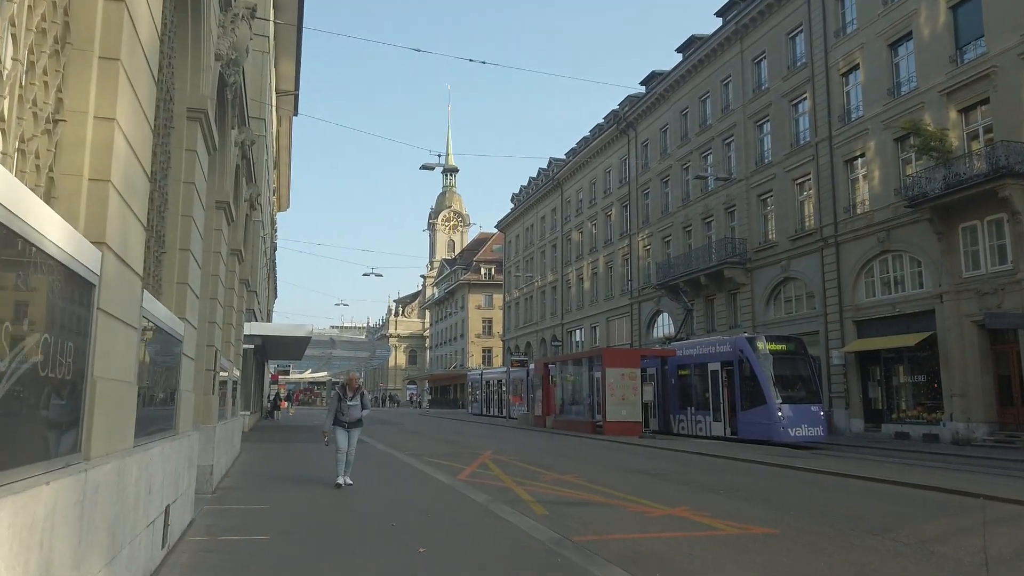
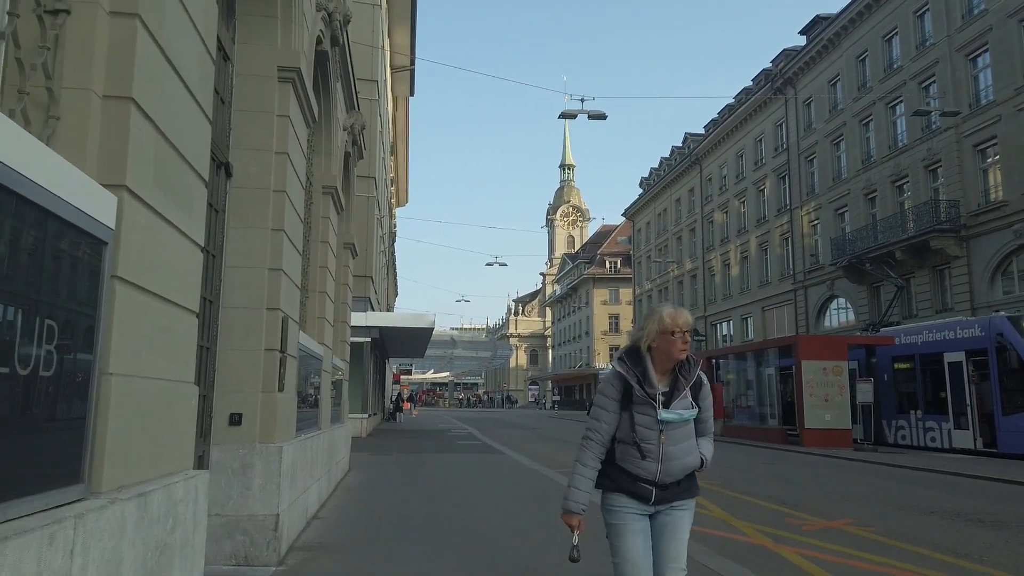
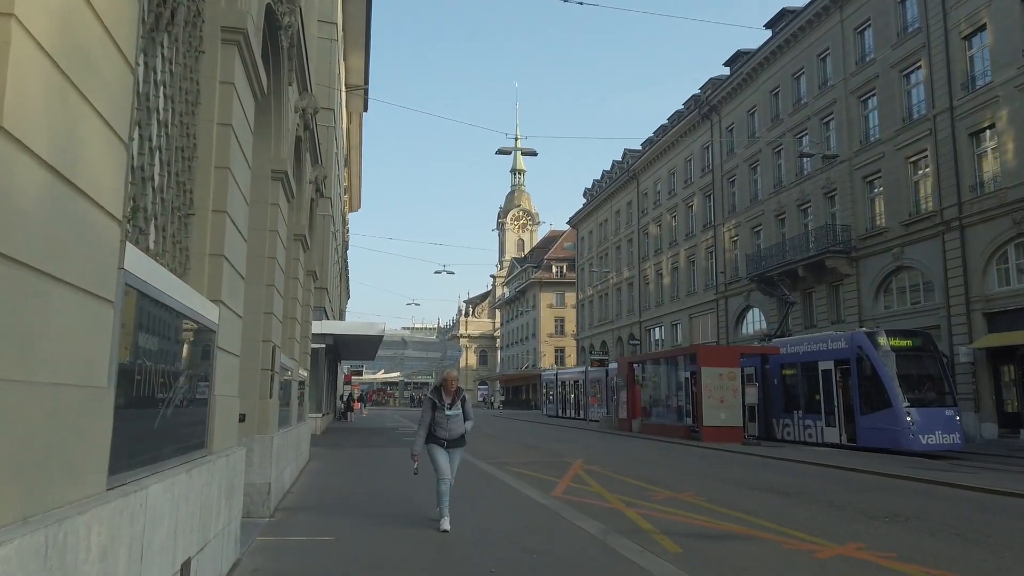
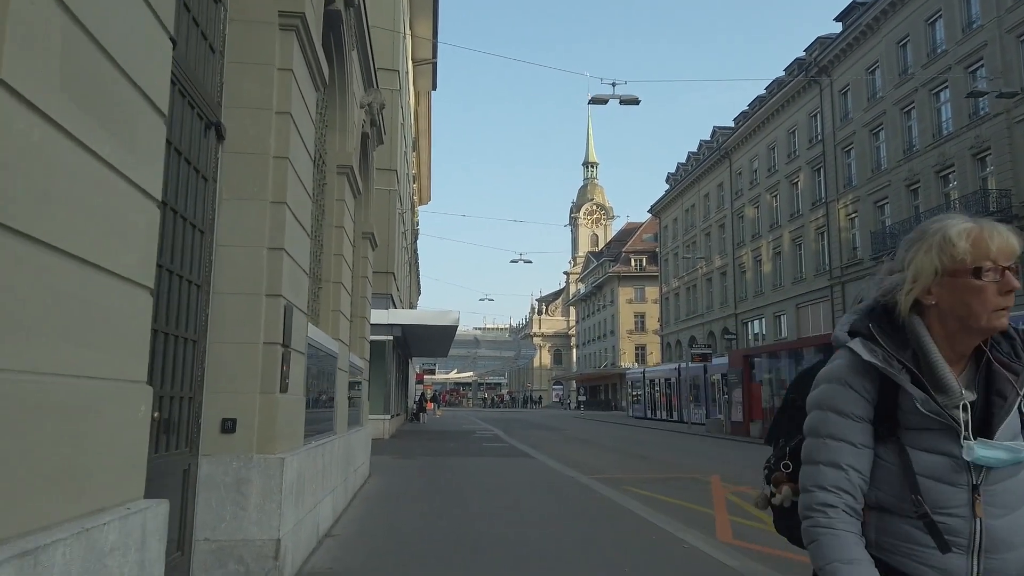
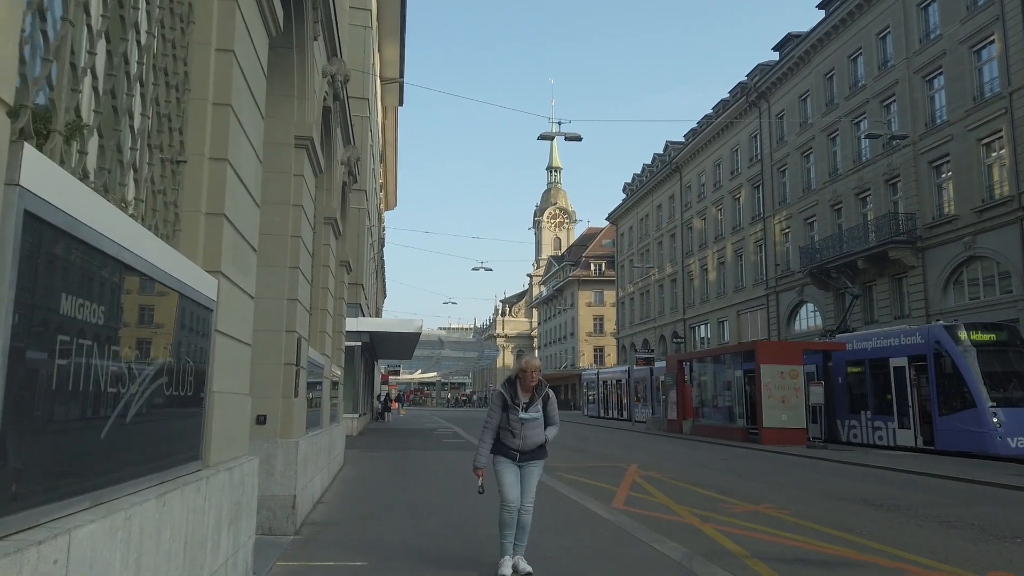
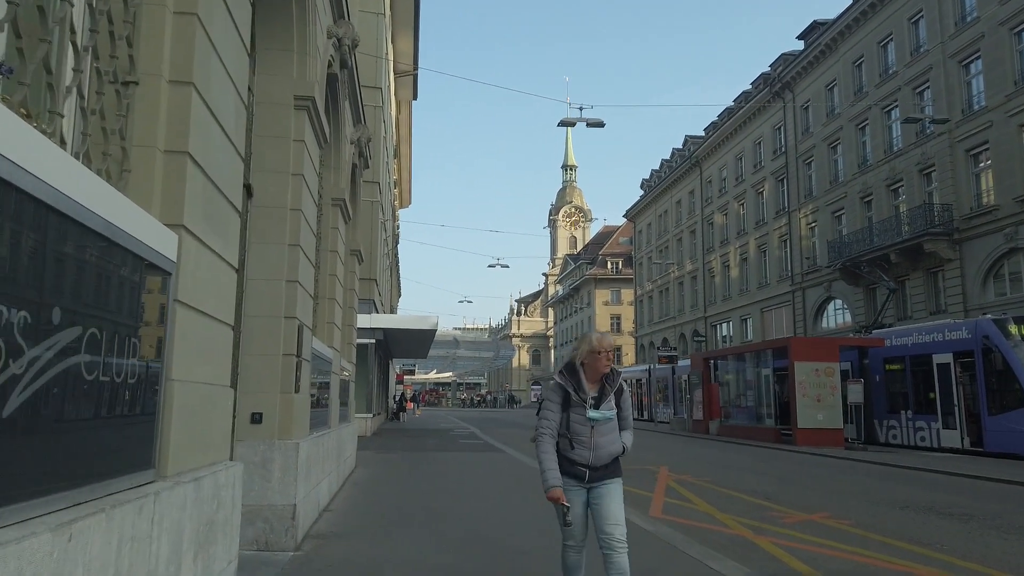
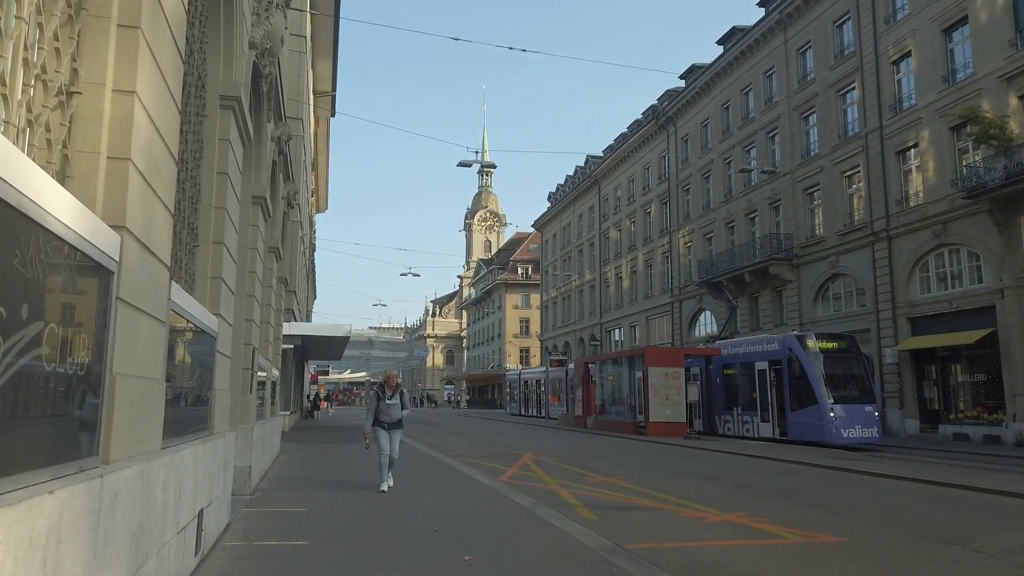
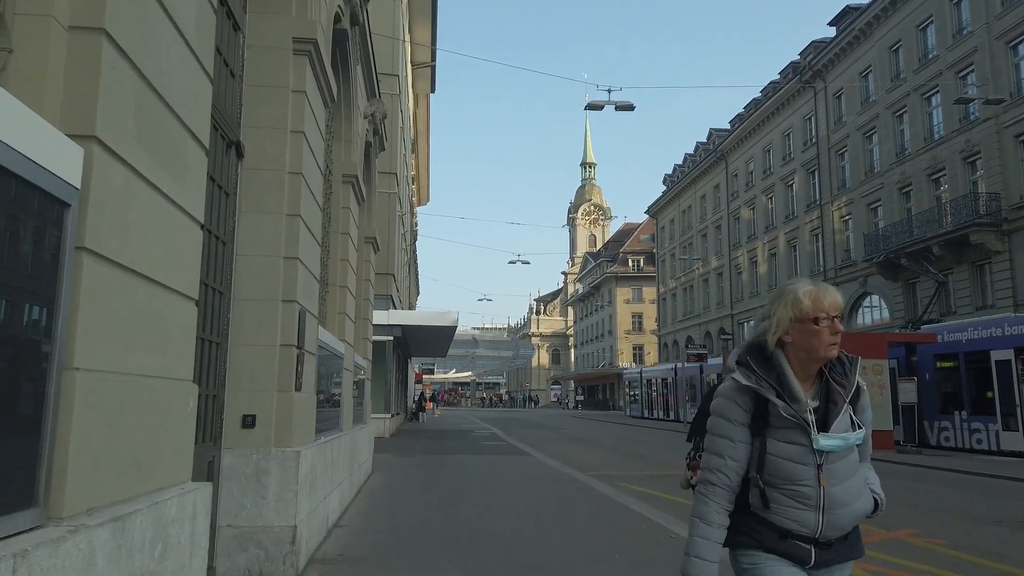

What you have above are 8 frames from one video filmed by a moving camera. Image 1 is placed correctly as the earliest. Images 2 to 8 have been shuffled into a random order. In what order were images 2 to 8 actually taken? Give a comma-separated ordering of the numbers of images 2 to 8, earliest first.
7, 3, 5, 6, 2, 8, 4
